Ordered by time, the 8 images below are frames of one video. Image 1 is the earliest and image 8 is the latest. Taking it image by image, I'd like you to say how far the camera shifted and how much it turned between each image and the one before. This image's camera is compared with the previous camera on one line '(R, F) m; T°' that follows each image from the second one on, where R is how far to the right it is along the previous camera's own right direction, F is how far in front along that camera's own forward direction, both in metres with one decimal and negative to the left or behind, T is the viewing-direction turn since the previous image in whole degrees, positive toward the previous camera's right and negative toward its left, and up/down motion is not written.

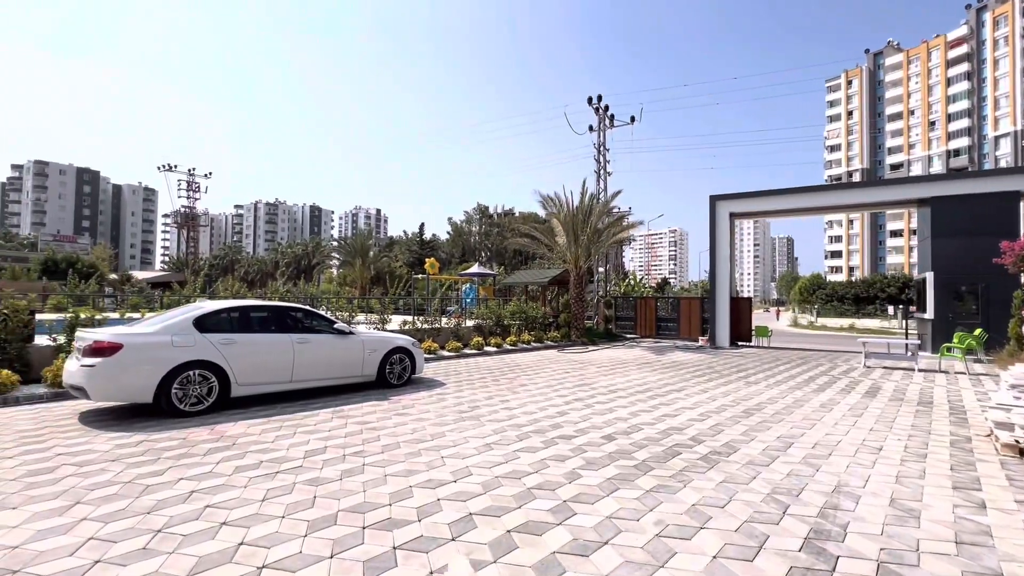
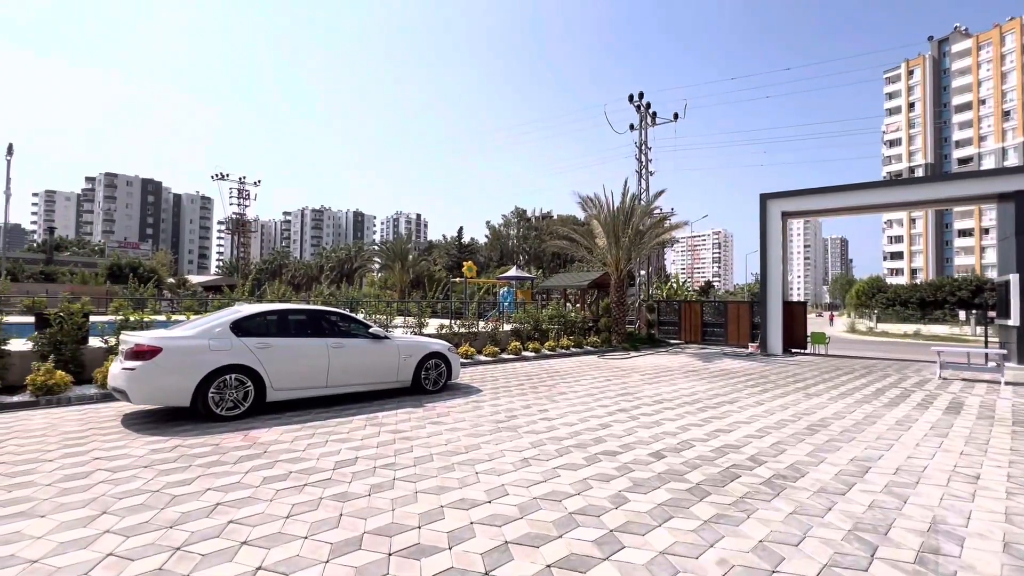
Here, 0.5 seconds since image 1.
(0.0, +0.4) m; -5°
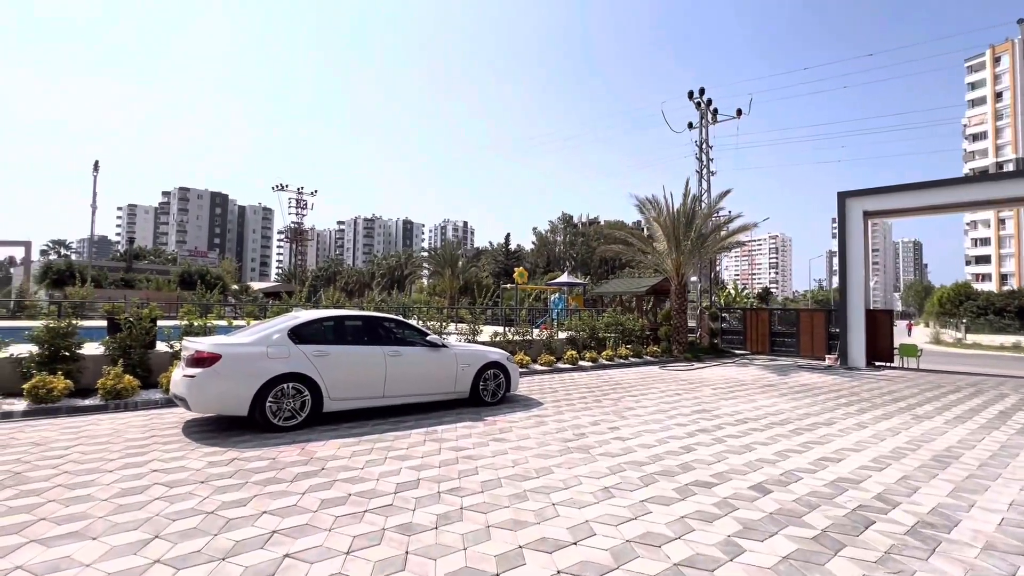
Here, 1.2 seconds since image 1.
(-0.3, +0.5) m; -5°
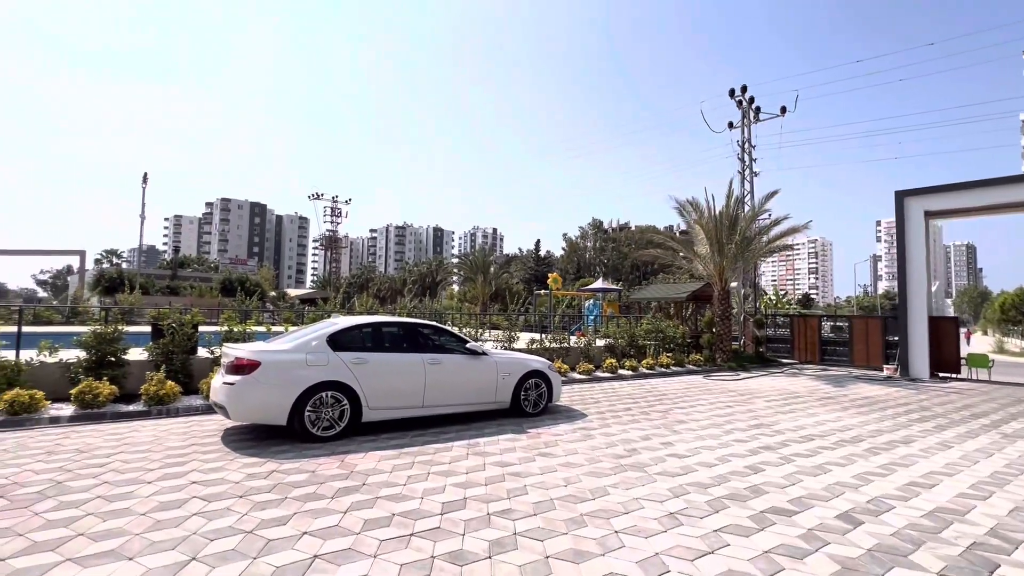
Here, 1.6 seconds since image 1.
(-0.2, +0.3) m; -3°
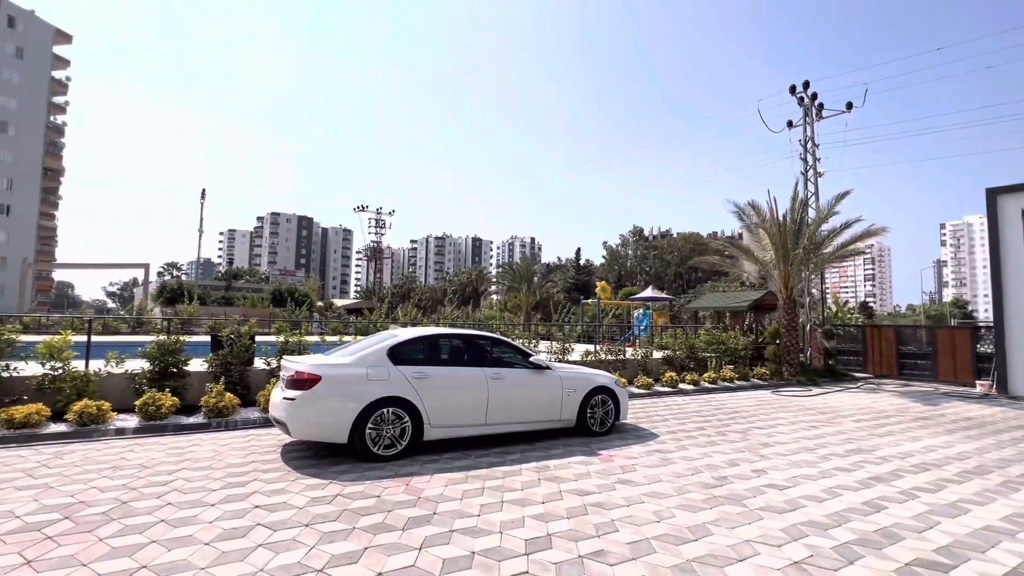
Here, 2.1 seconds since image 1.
(-0.4, +0.4) m; -5°
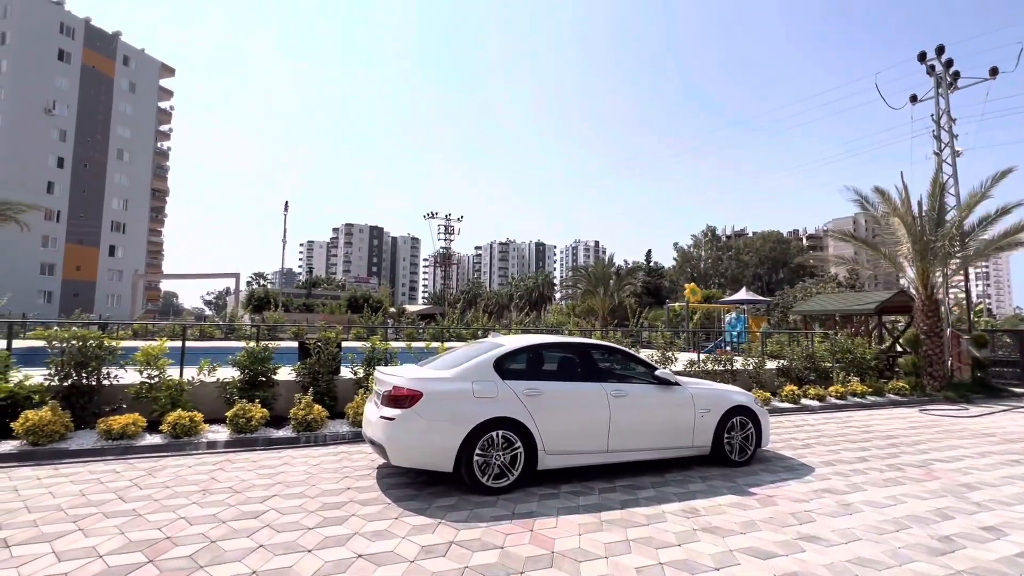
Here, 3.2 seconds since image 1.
(-0.7, +0.9) m; -8°
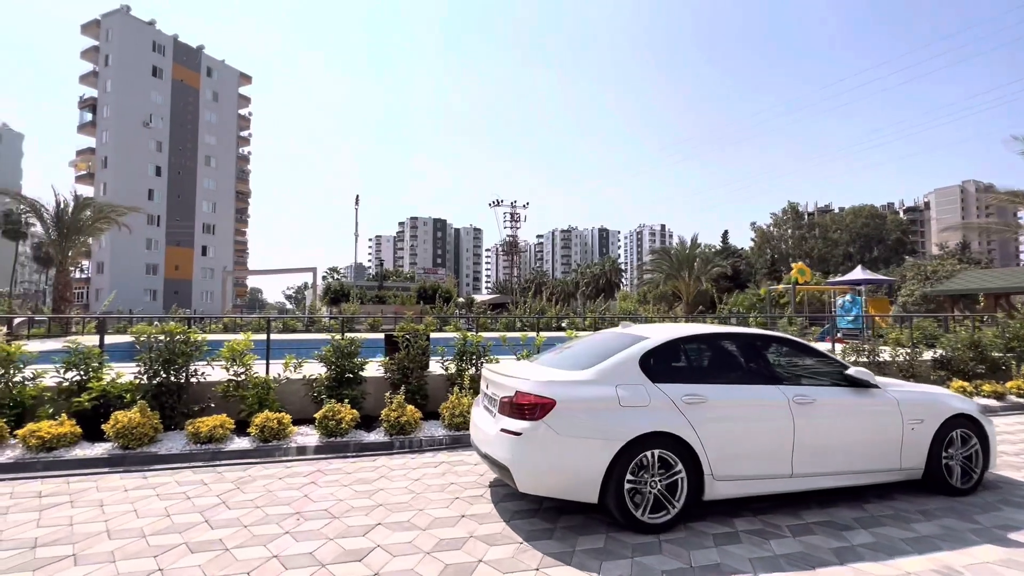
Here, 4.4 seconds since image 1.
(-0.8, +1.1) m; -7°
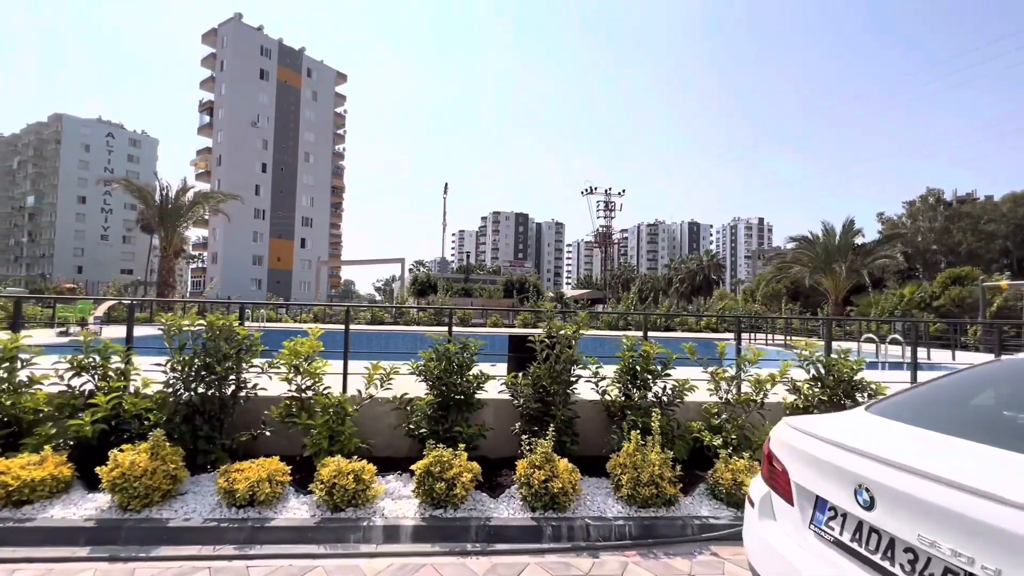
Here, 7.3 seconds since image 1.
(-1.2, +2.7) m; -9°
